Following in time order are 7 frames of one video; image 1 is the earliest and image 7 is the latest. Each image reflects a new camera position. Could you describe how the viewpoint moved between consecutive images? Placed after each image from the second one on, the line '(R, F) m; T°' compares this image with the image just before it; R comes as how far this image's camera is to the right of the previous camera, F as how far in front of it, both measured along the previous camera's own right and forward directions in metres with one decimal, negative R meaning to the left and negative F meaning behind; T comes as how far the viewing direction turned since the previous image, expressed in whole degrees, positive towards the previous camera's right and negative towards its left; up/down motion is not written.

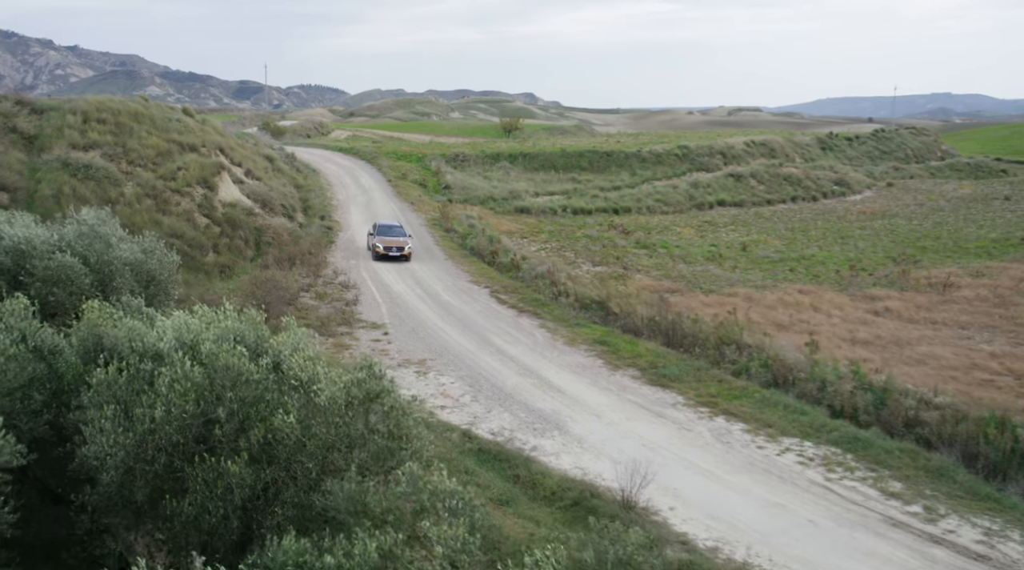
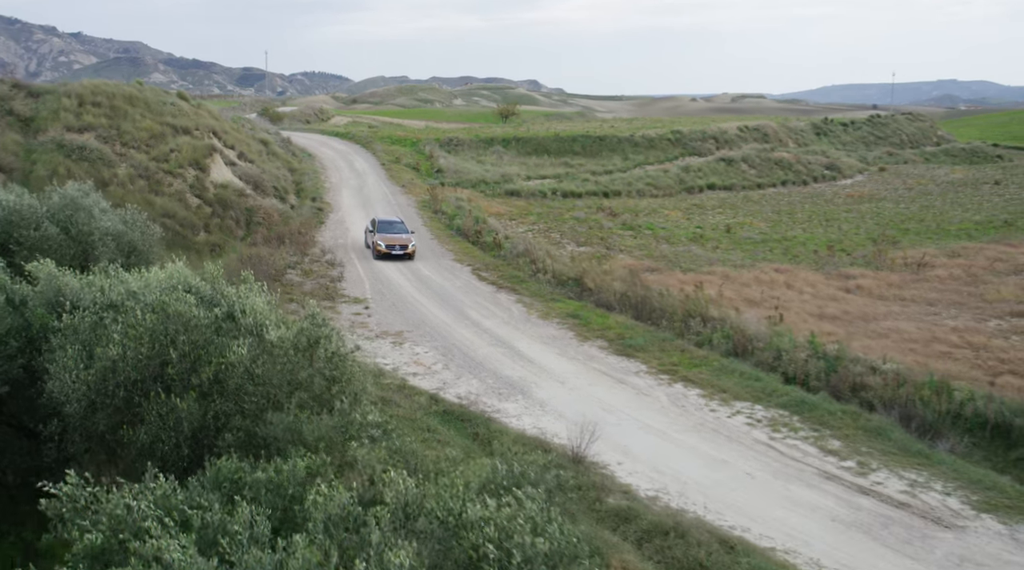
(+0.8, -0.9) m; 0°
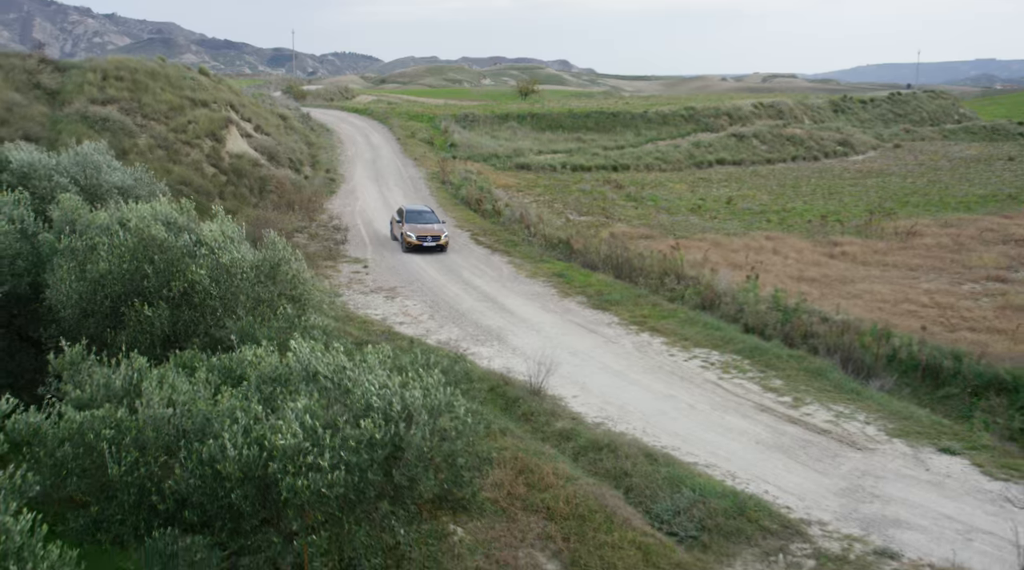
(+1.3, -1.6) m; -2°
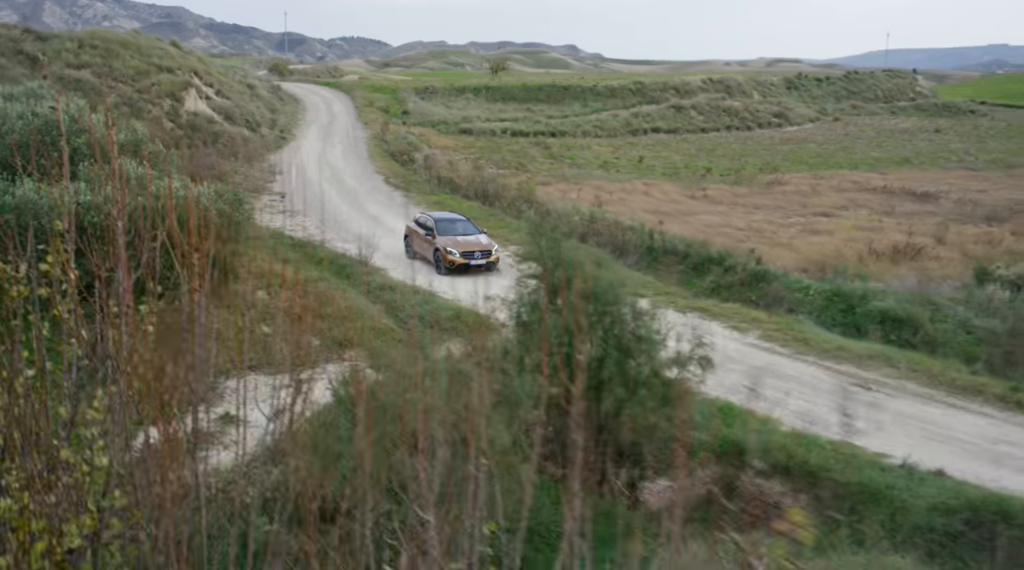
(+4.6, -6.0) m; 0°
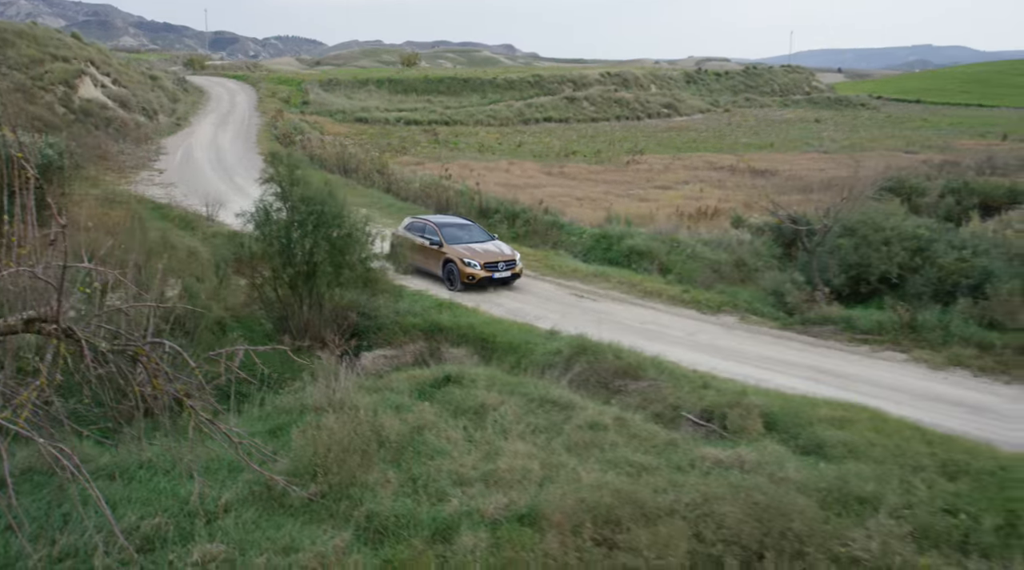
(+3.4, -3.8) m; +4°
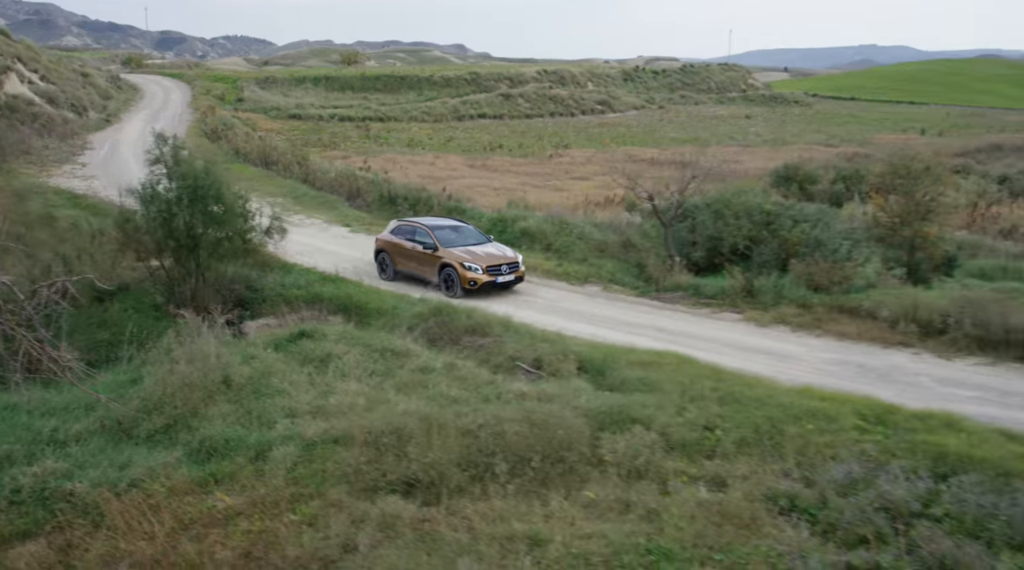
(+1.6, -1.4) m; +3°
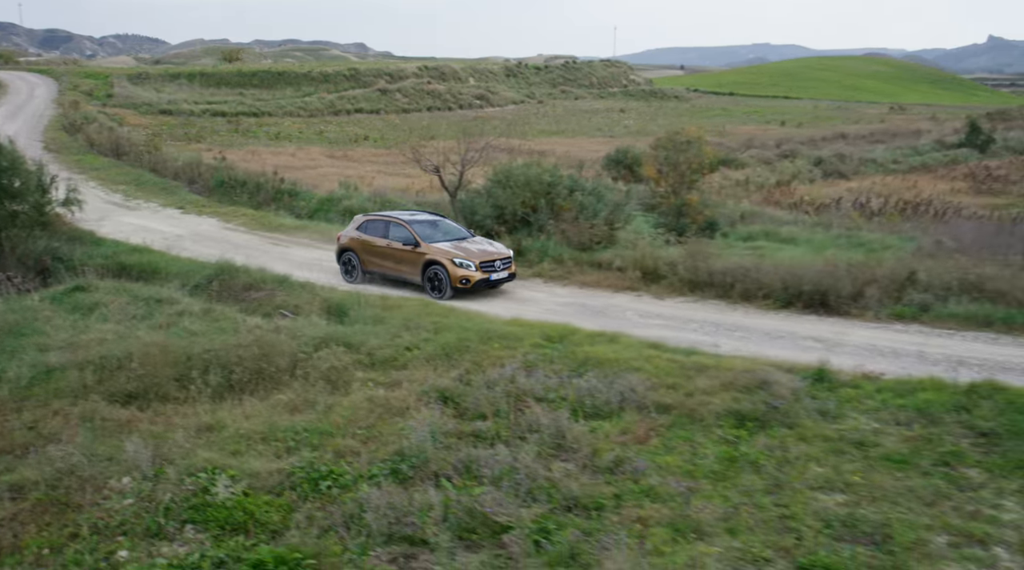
(+2.5, -1.9) m; +6°
